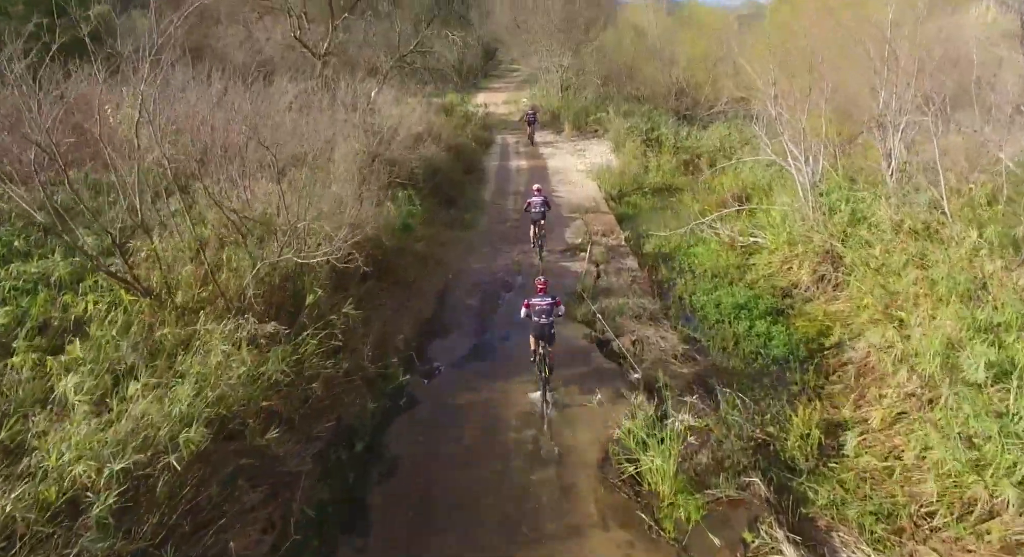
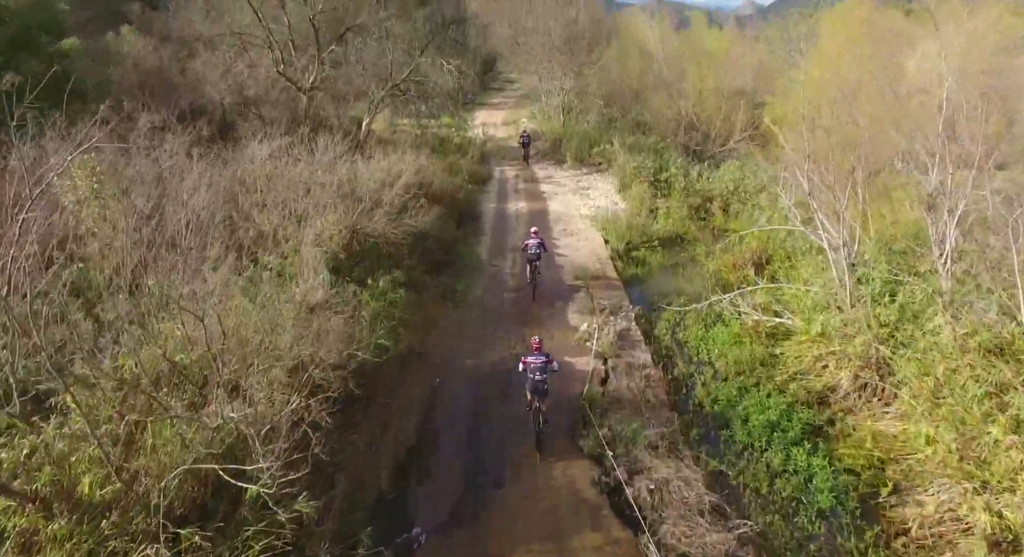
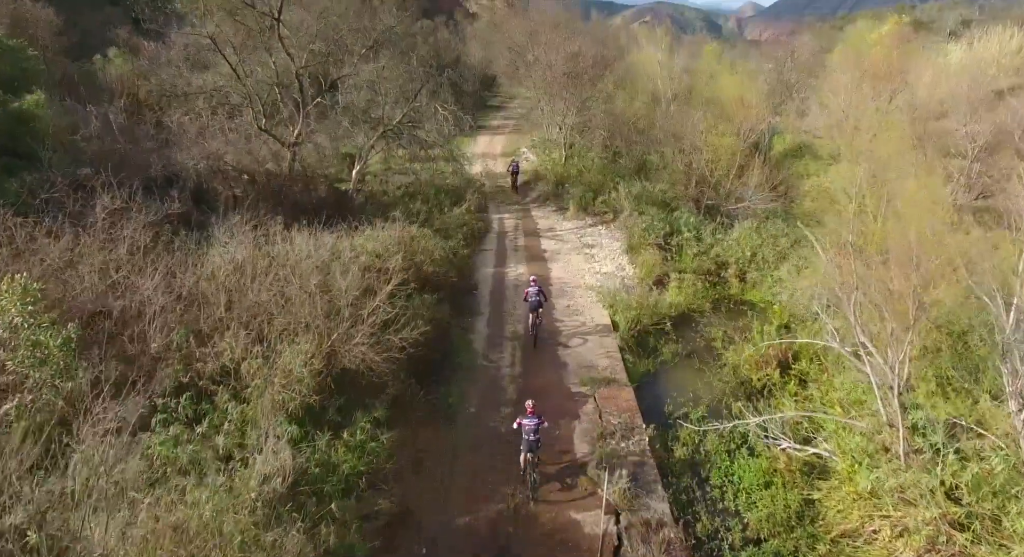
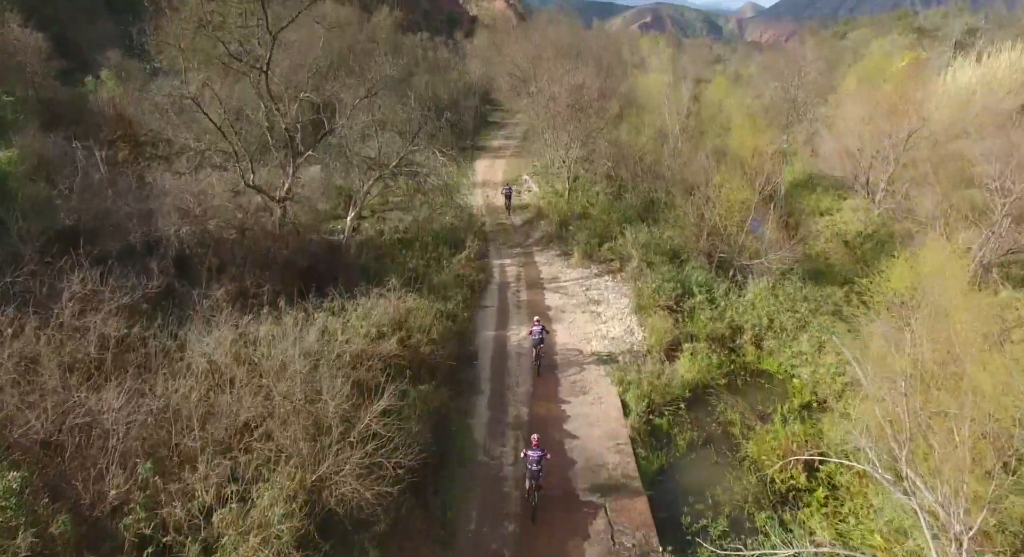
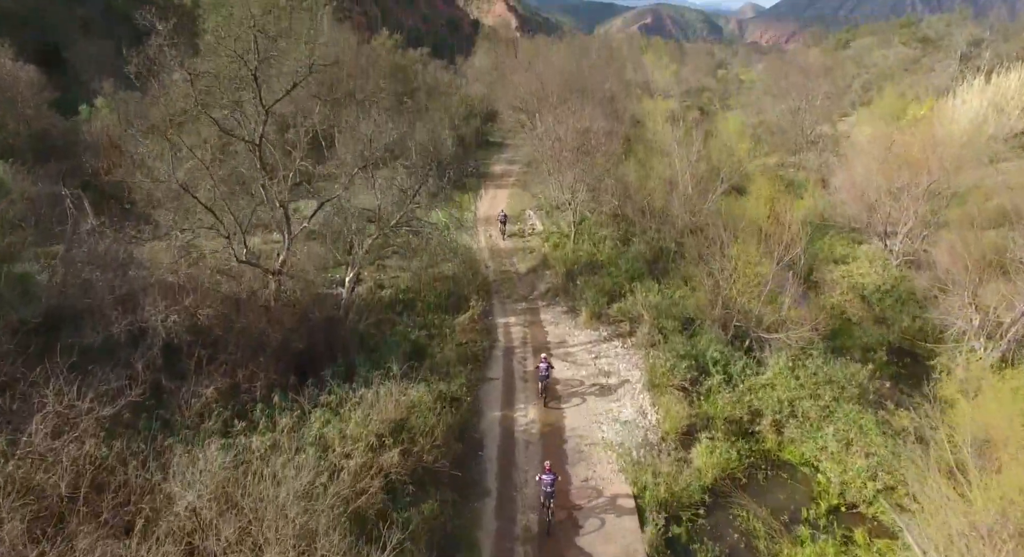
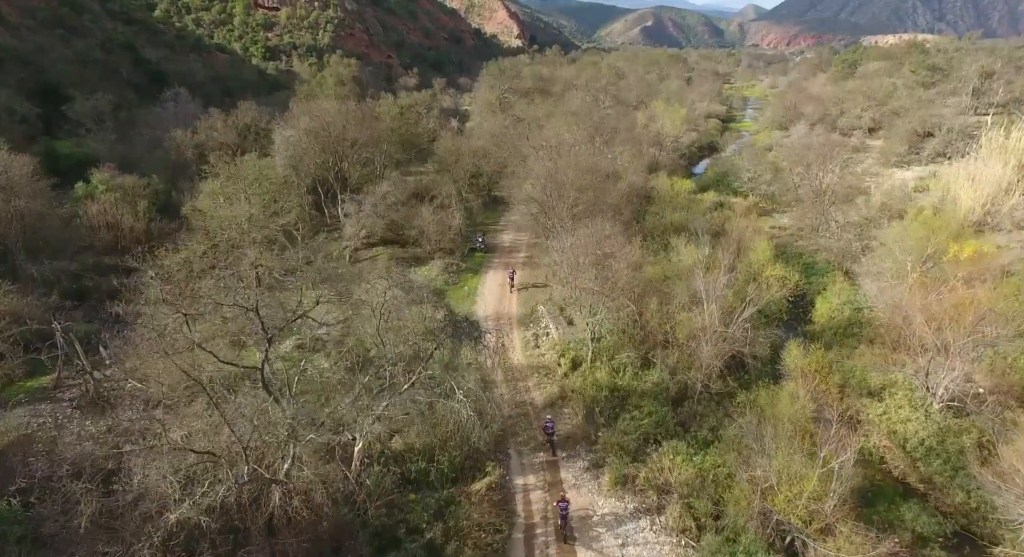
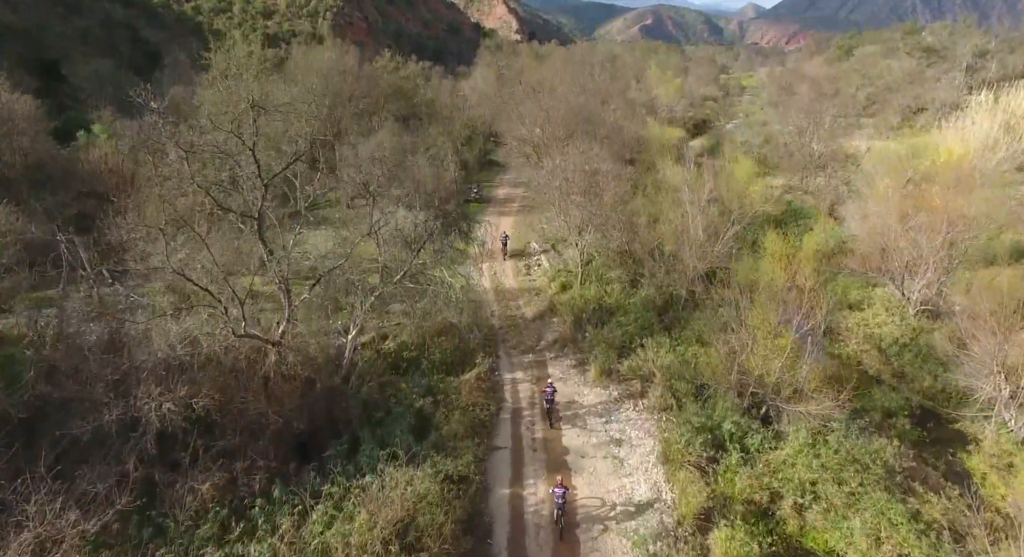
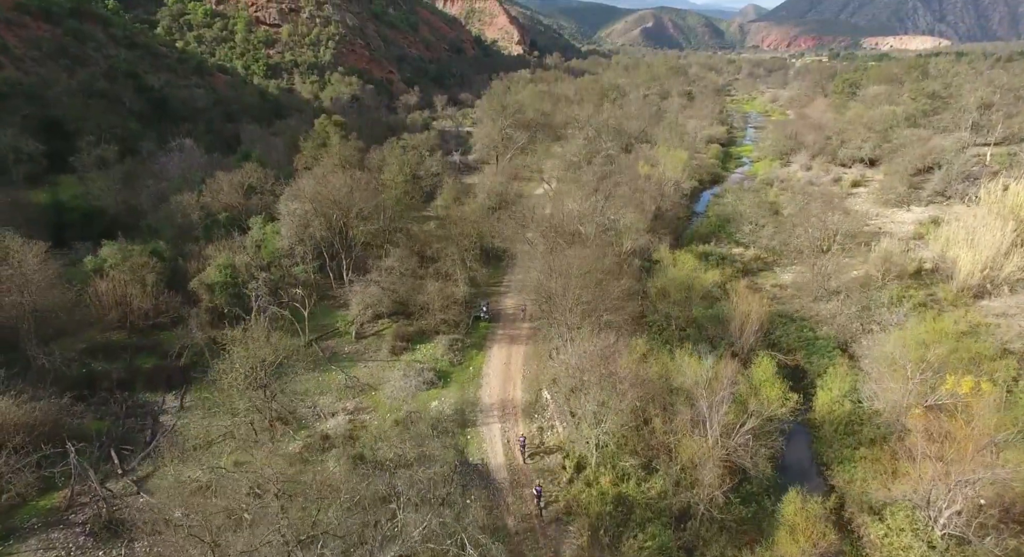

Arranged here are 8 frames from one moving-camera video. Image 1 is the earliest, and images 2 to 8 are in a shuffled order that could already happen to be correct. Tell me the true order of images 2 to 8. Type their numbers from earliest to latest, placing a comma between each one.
2, 3, 4, 5, 7, 6, 8
